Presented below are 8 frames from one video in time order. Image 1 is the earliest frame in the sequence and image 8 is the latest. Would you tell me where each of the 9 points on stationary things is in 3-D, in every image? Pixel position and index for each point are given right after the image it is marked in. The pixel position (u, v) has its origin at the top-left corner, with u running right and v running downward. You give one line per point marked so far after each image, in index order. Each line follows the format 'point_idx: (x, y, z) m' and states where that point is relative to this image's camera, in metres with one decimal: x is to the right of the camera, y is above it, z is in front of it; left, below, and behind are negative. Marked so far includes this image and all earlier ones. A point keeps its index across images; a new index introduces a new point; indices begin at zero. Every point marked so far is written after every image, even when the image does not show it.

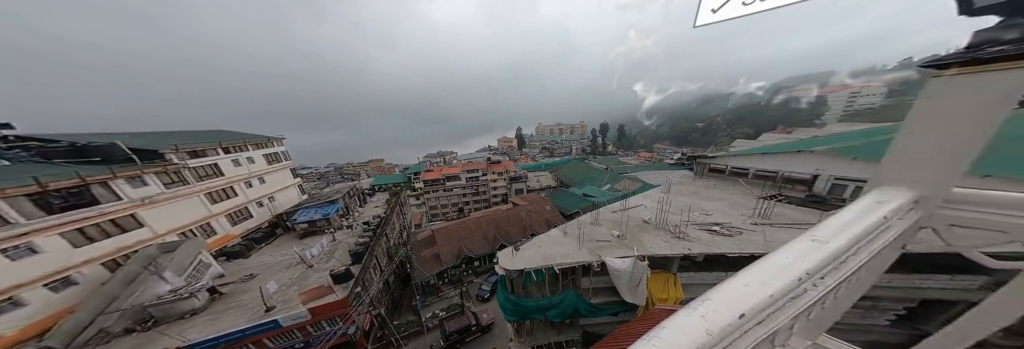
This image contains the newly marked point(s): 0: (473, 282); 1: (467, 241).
0: (-2.1, -6.6, +13.4) m
1: (-2.4, -4.1, +13.5) m
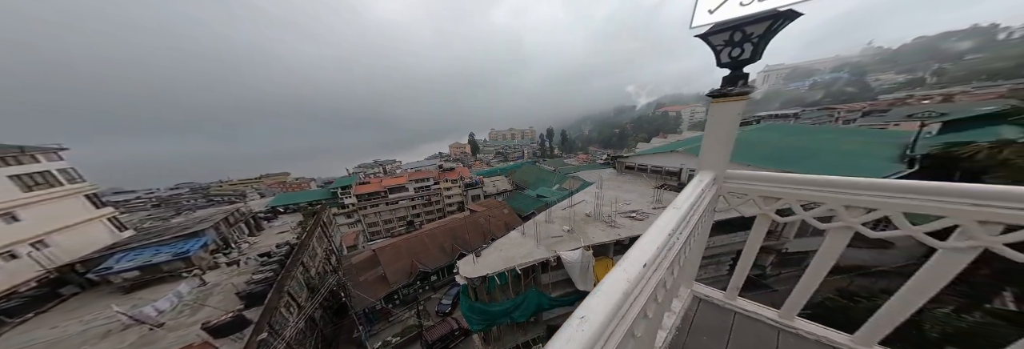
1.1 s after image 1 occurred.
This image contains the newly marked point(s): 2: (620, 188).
0: (-4.6, -7.1, +12.5) m
1: (-5.0, -4.7, +12.5) m
2: (+5.7, -0.6, +10.8) m
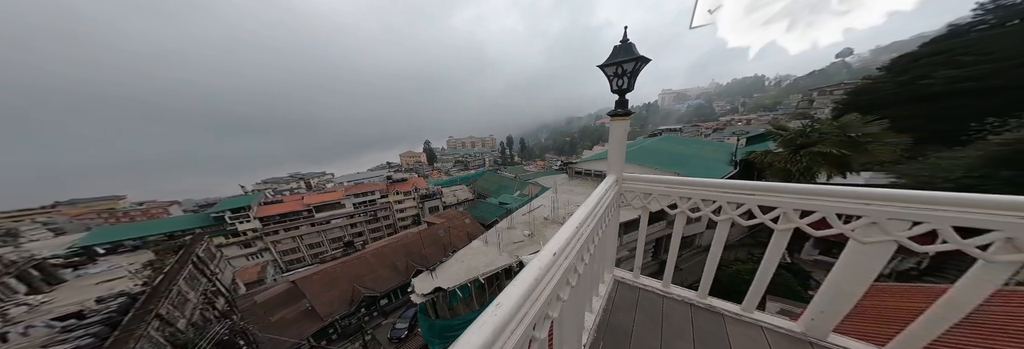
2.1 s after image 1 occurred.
0: (-7.2, -7.8, +11.1) m
1: (-7.7, -5.4, +11.1) m
2: (+3.1, -0.9, +11.6) m
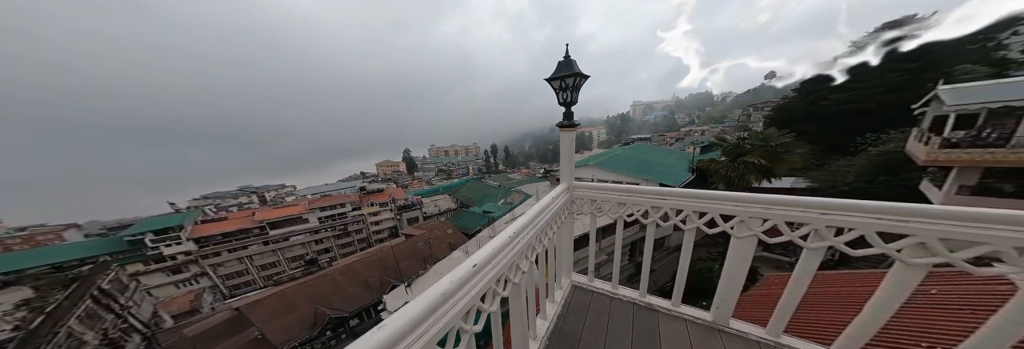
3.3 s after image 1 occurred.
0: (-8.2, -8.4, +10.1) m
1: (-8.8, -5.9, +10.2) m
2: (+1.8, -1.4, +11.8) m
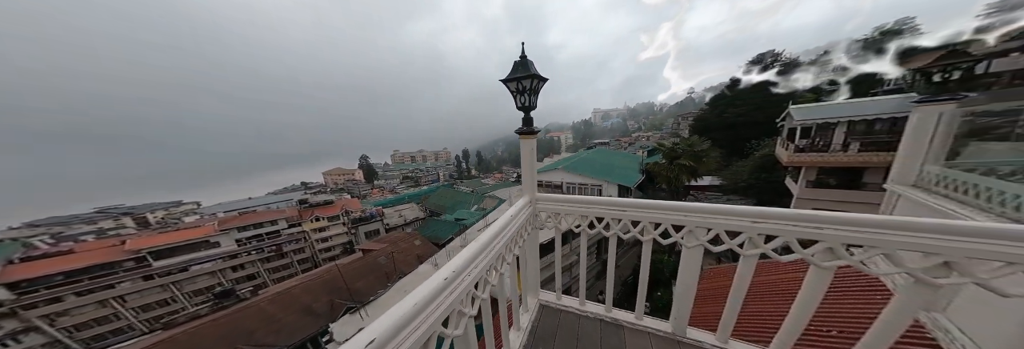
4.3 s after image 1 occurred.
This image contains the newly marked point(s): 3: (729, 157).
0: (-9.7, -8.8, +8.2) m
1: (-10.3, -6.4, +8.3) m
2: (-0.2, -1.7, +11.7) m
3: (+16.5, +1.4, +16.1) m
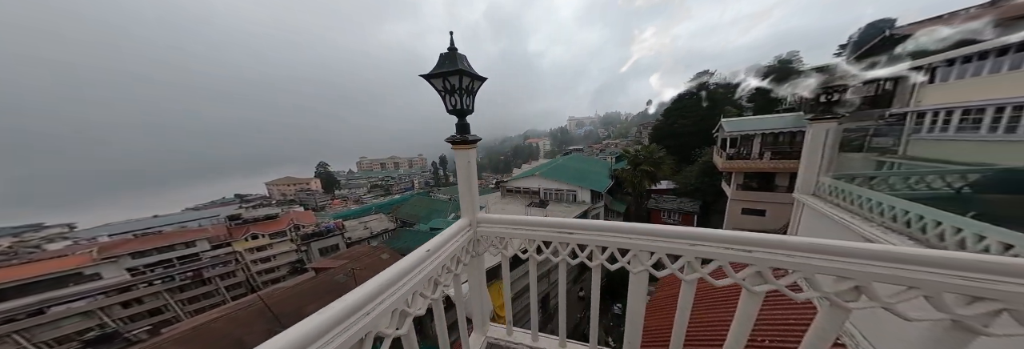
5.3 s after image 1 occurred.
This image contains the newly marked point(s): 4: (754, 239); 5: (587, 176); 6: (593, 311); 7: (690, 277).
0: (-10.8, -9.3, +6.3) m
1: (-11.5, -6.9, +6.4) m
2: (-2.0, -2.2, +11.2) m
3: (+13.9, +0.9, +18.0) m
4: (+1.5, -0.4, +1.3) m
5: (+5.4, -0.2, +16.5) m
6: (+0.7, -1.2, +1.9) m
7: (+1.2, -0.7, +1.5) m
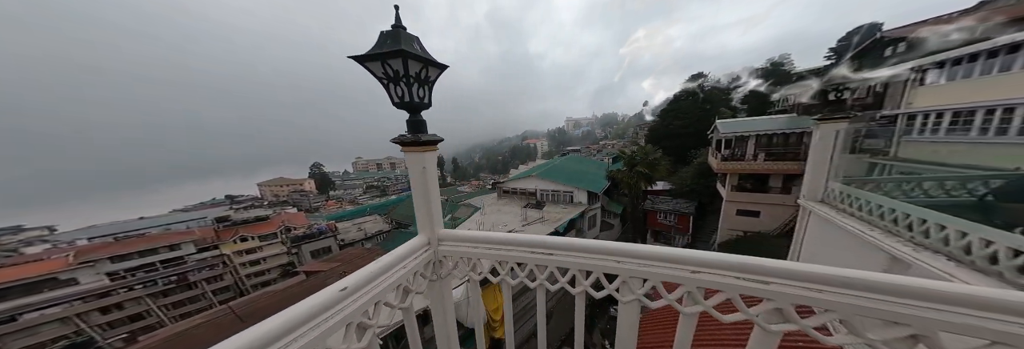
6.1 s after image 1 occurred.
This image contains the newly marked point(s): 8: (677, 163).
0: (-11.1, -9.3, +5.9) m
1: (-11.7, -6.9, +5.9) m
2: (-2.3, -2.2, +10.9) m
3: (+13.6, +0.8, +17.9) m
4: (+1.3, -0.4, +1.1) m
5: (+5.0, -0.3, +16.3) m
6: (+0.5, -1.2, +1.6) m
7: (+1.1, -0.7, +1.3) m
8: (+13.6, +0.9, +17.9) m
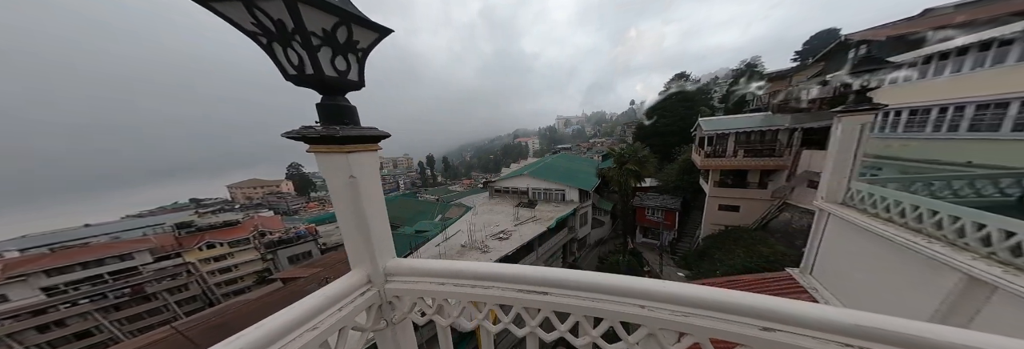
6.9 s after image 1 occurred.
0: (-10.8, -9.3, +4.9) m
1: (-11.5, -6.9, +4.9) m
2: (-2.4, -2.1, +10.4) m
3: (+13.0, +1.1, +18.2) m
4: (+1.7, -0.4, +0.8) m
5: (+4.6, -0.1, +16.2) m
6: (+0.9, -1.2, +1.3) m
7: (+1.5, -0.7, +0.9) m
8: (+13.1, +1.2, +18.2) m
